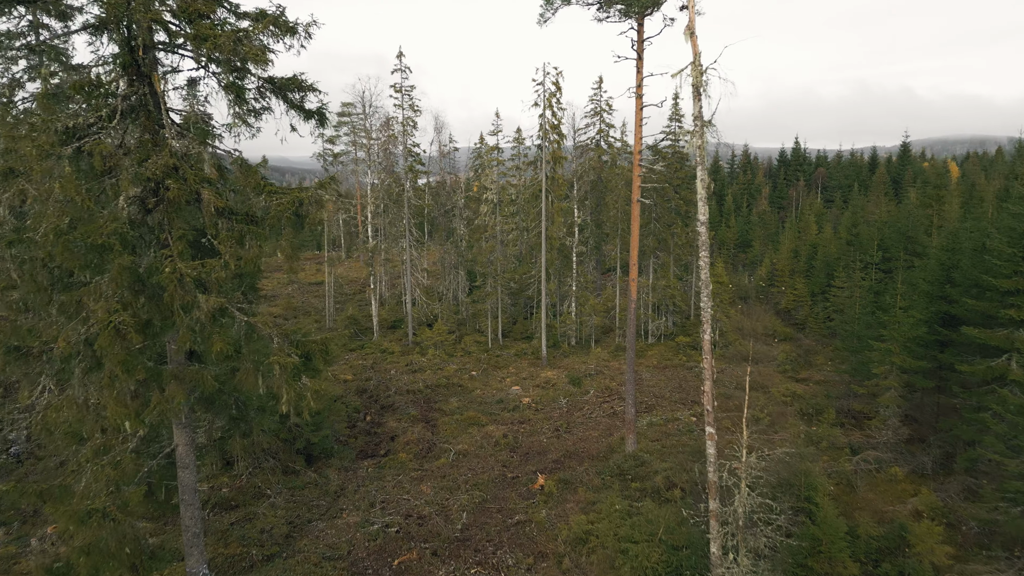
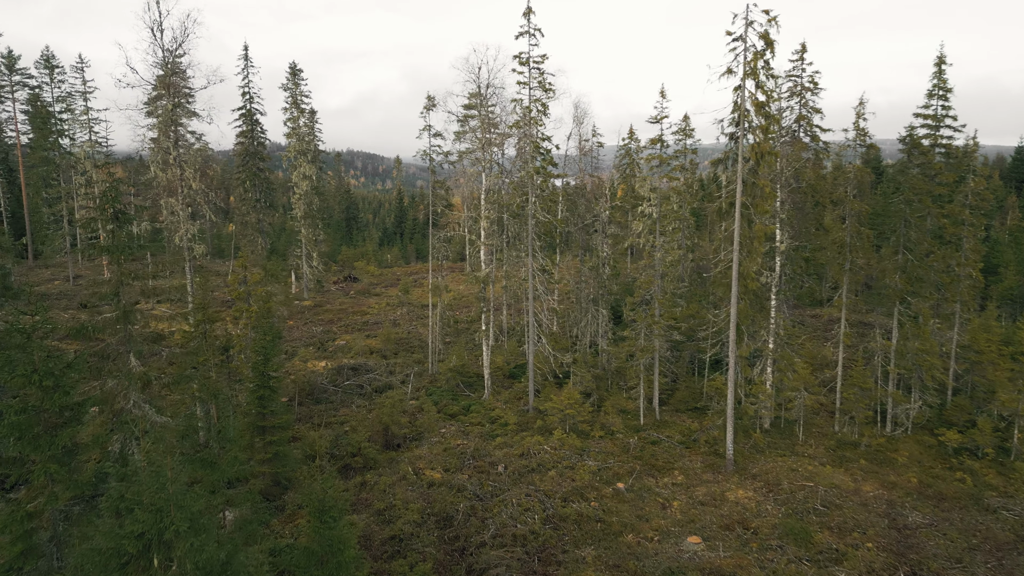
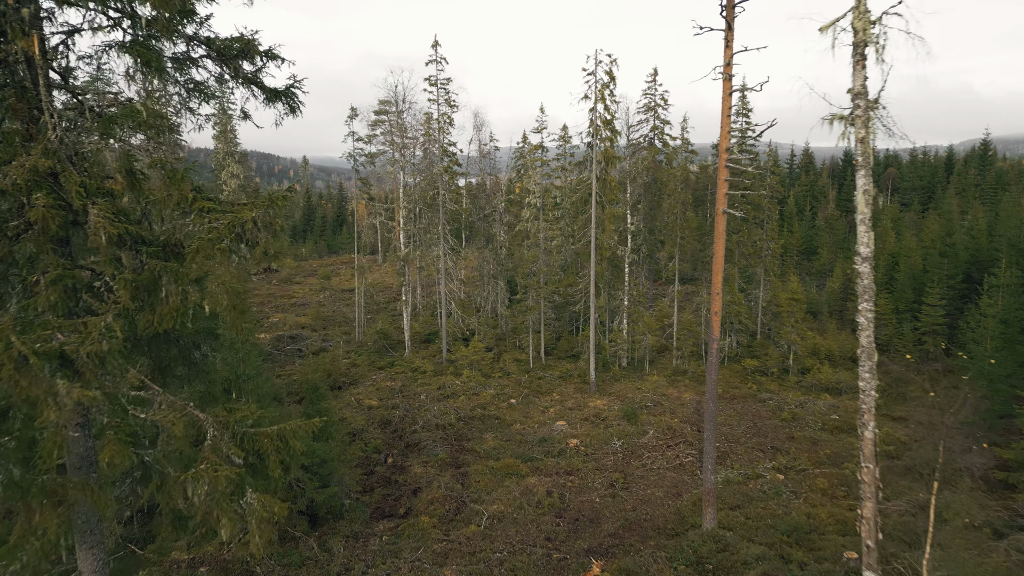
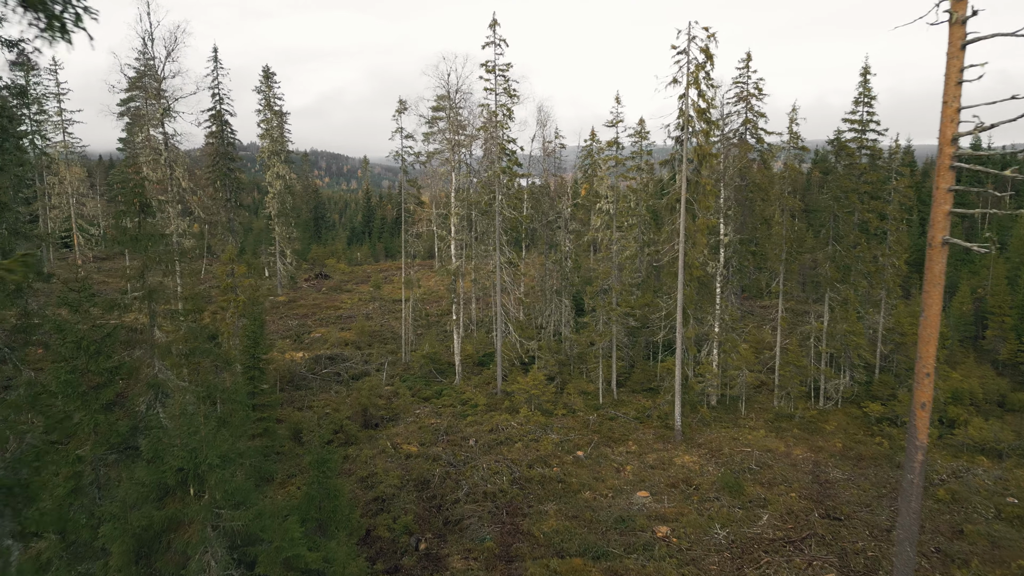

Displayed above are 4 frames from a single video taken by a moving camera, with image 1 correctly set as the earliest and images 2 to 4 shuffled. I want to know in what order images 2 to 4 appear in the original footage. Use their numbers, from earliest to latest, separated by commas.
3, 4, 2
